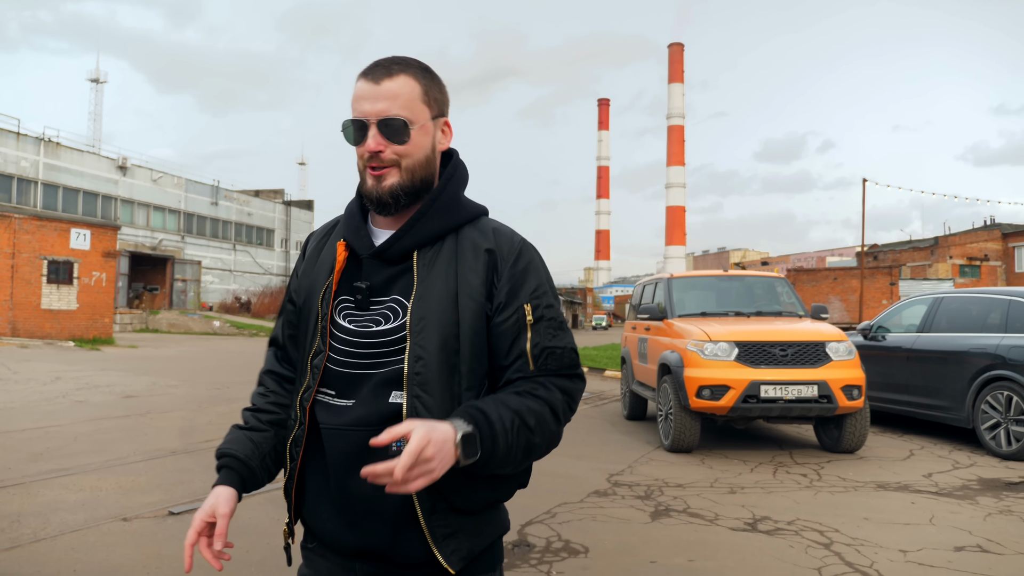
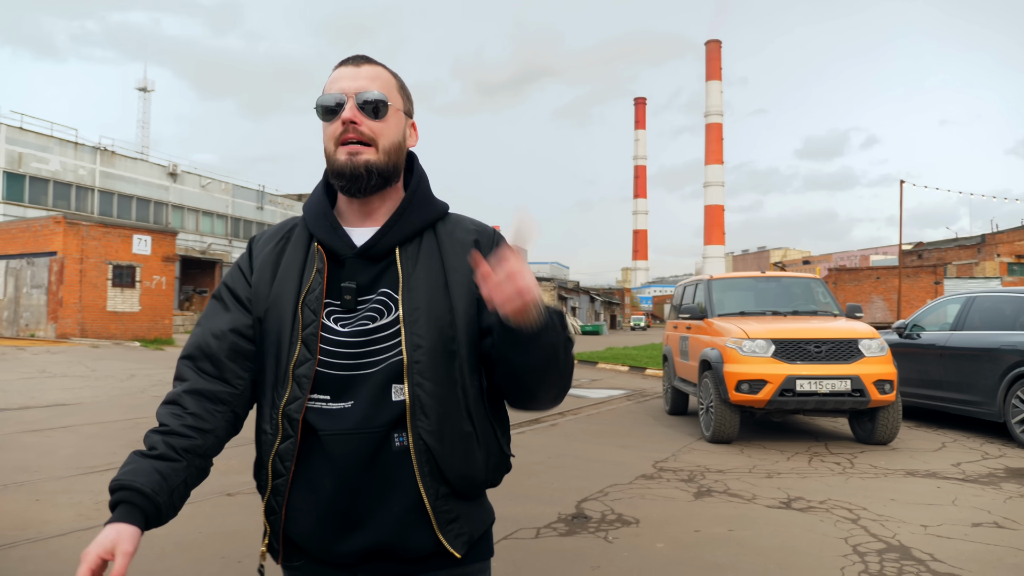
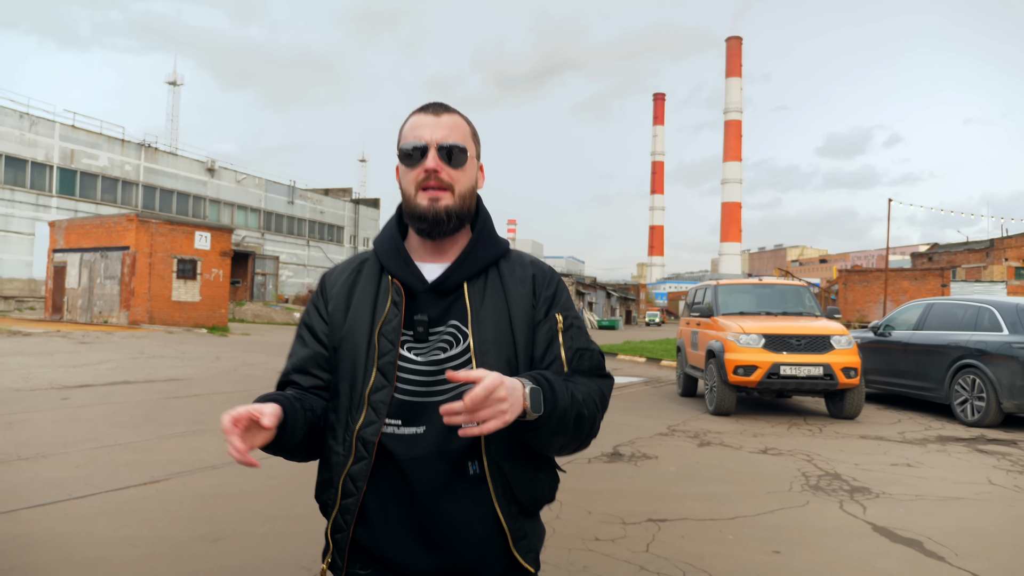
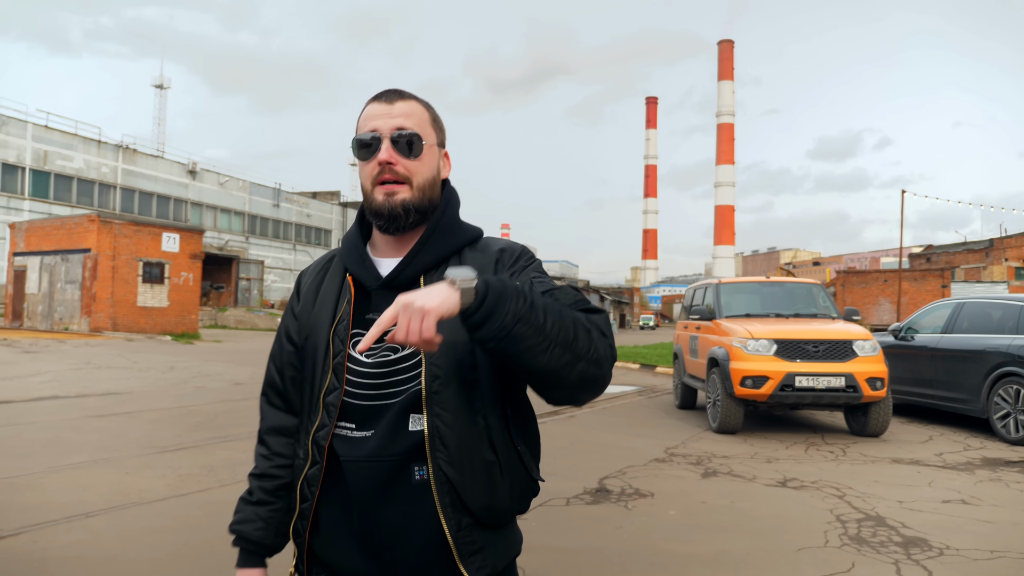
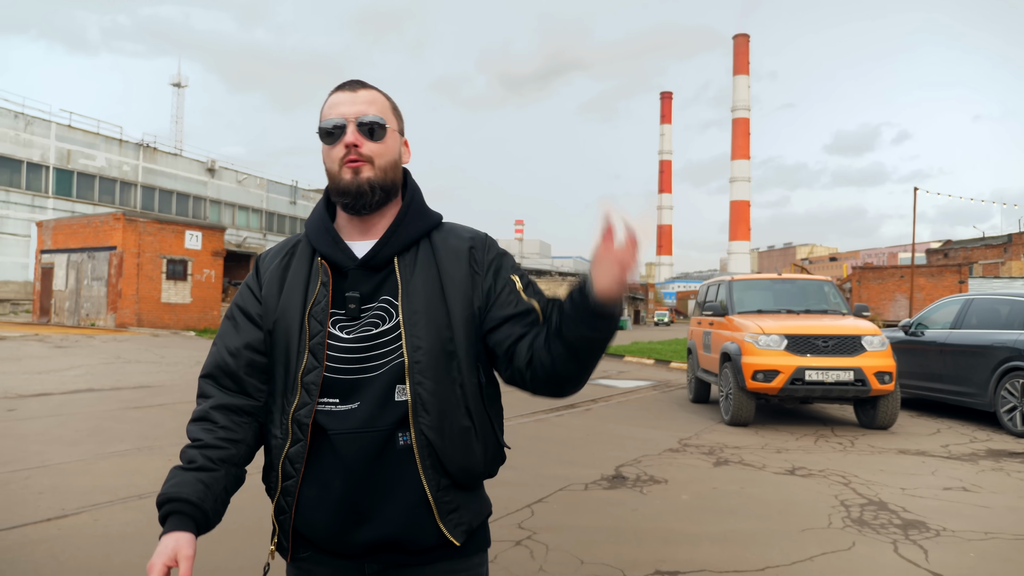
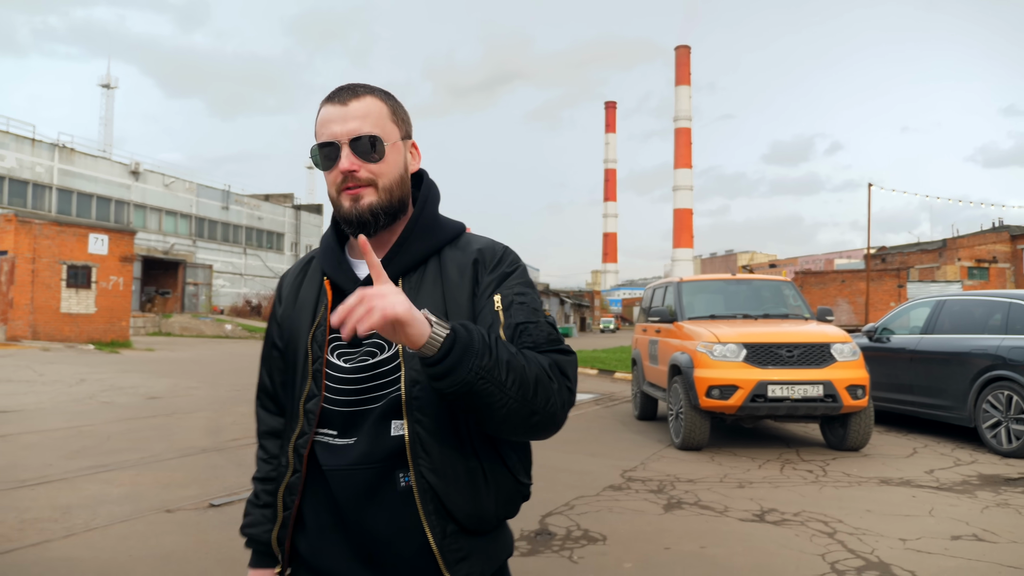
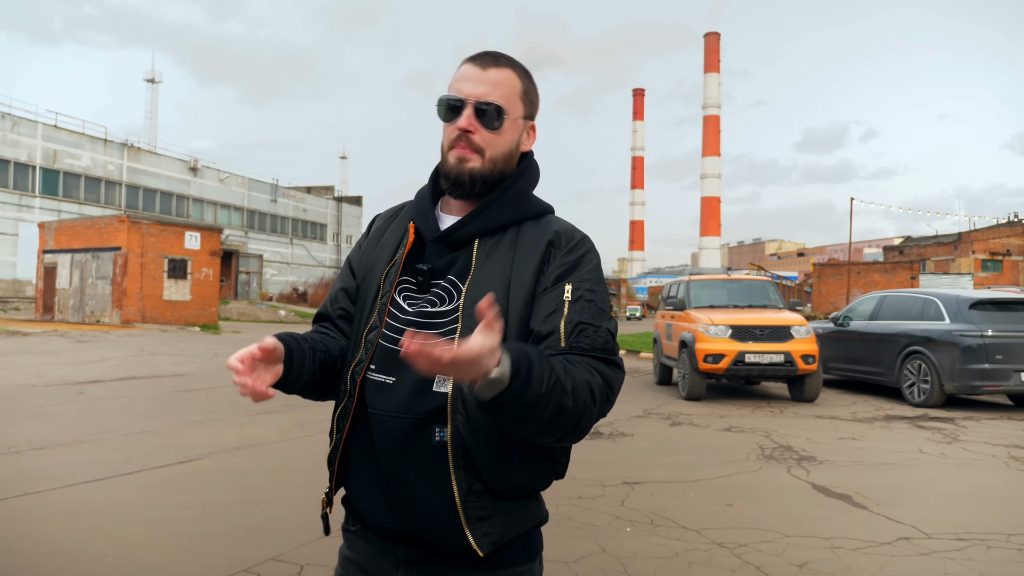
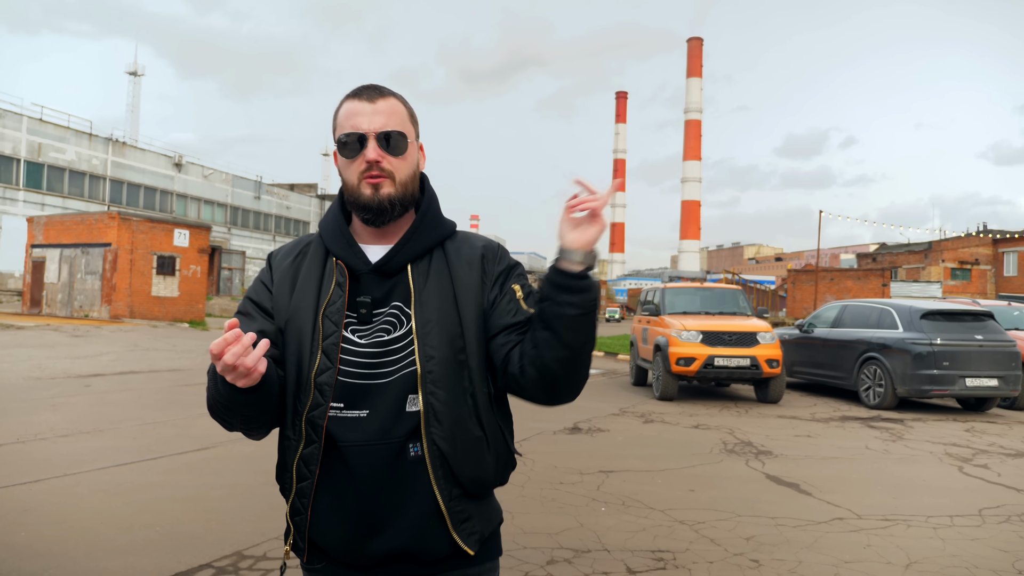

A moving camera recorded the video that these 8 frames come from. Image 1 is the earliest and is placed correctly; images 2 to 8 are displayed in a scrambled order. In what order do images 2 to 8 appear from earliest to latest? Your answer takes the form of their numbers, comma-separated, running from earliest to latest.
6, 2, 4, 5, 3, 7, 8
